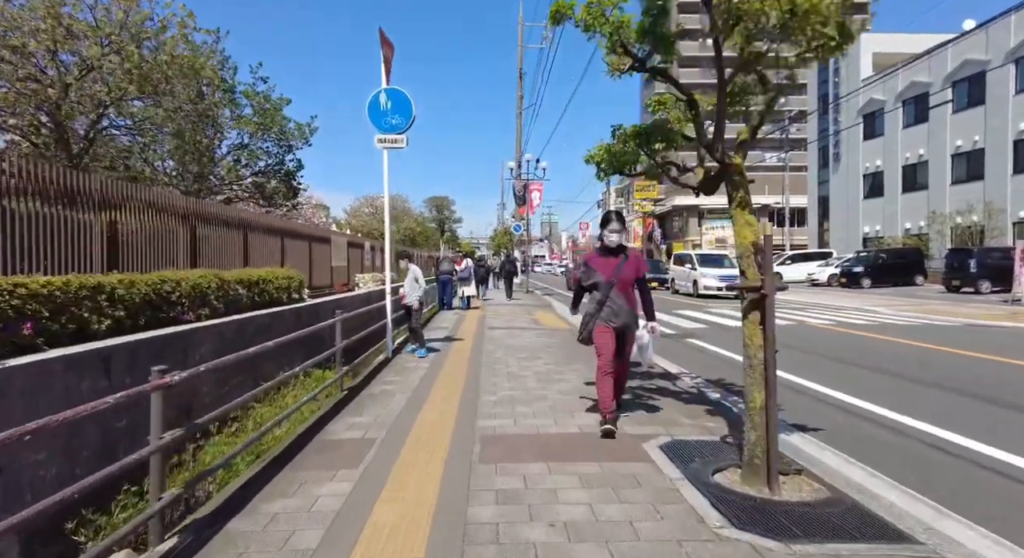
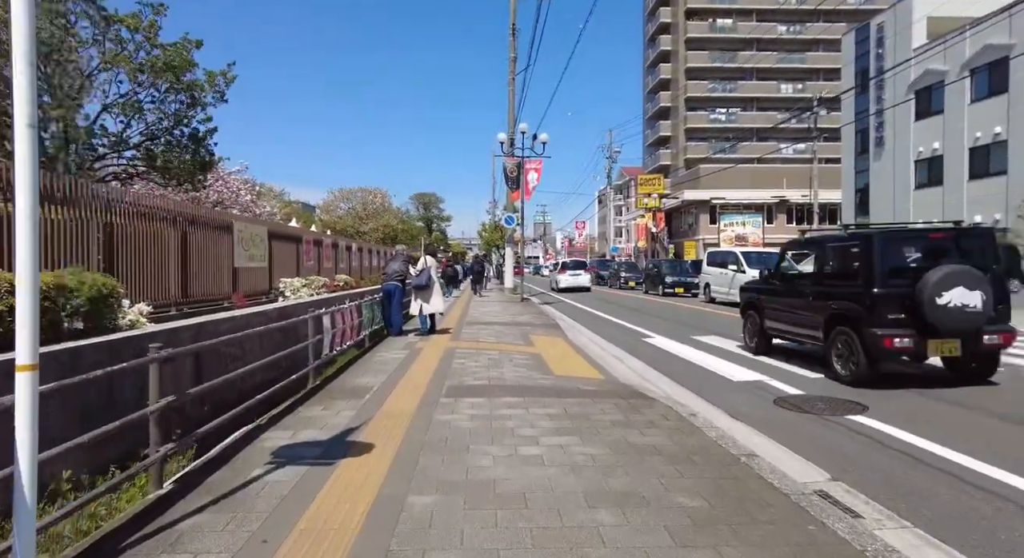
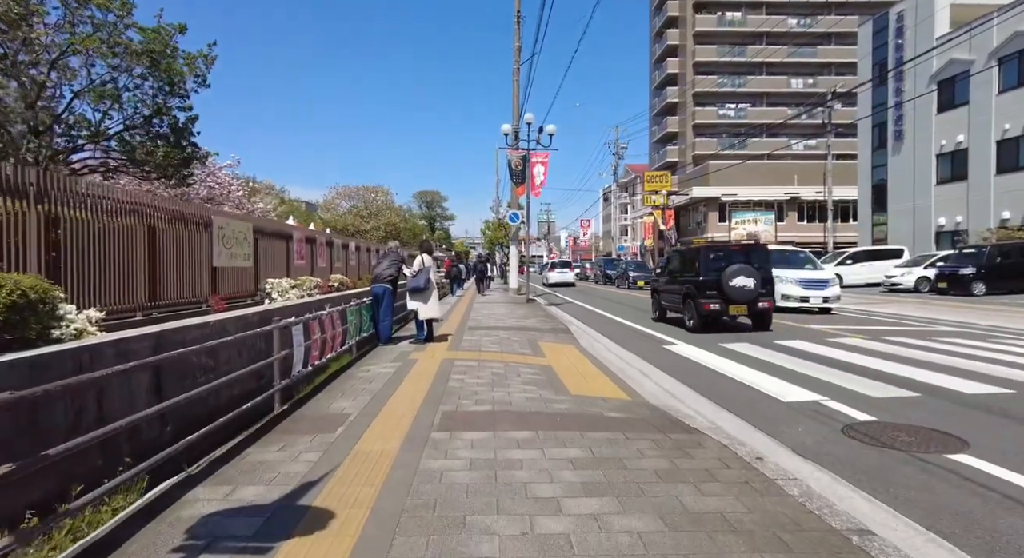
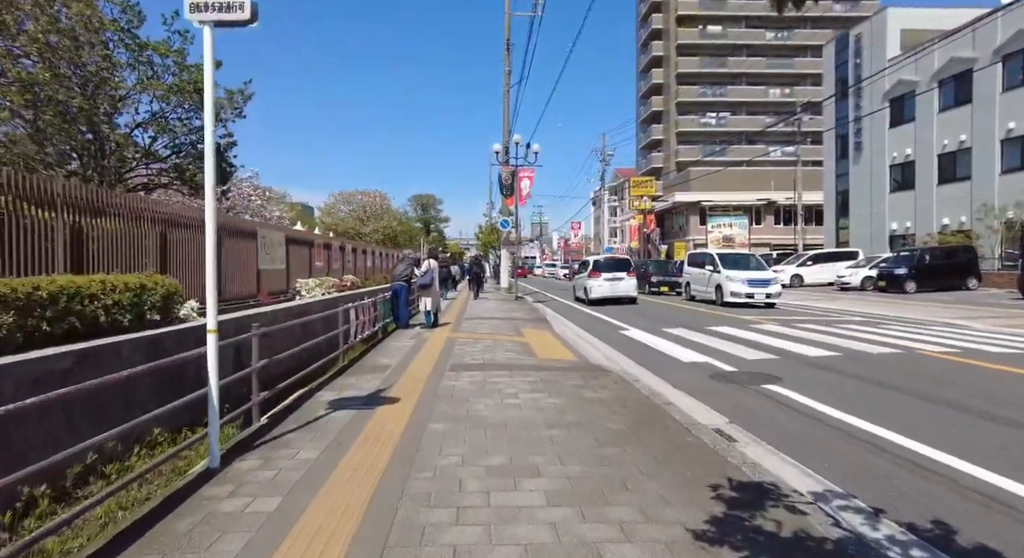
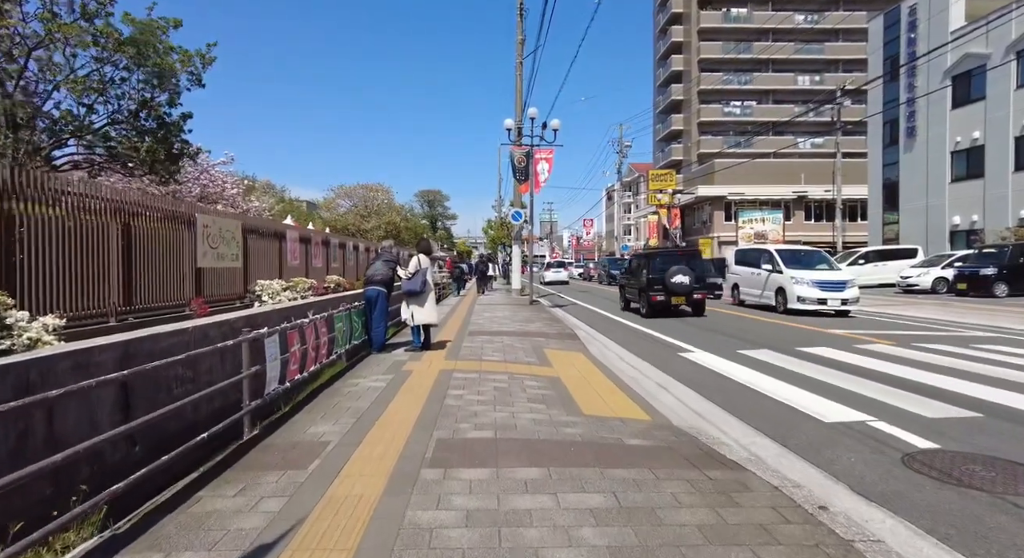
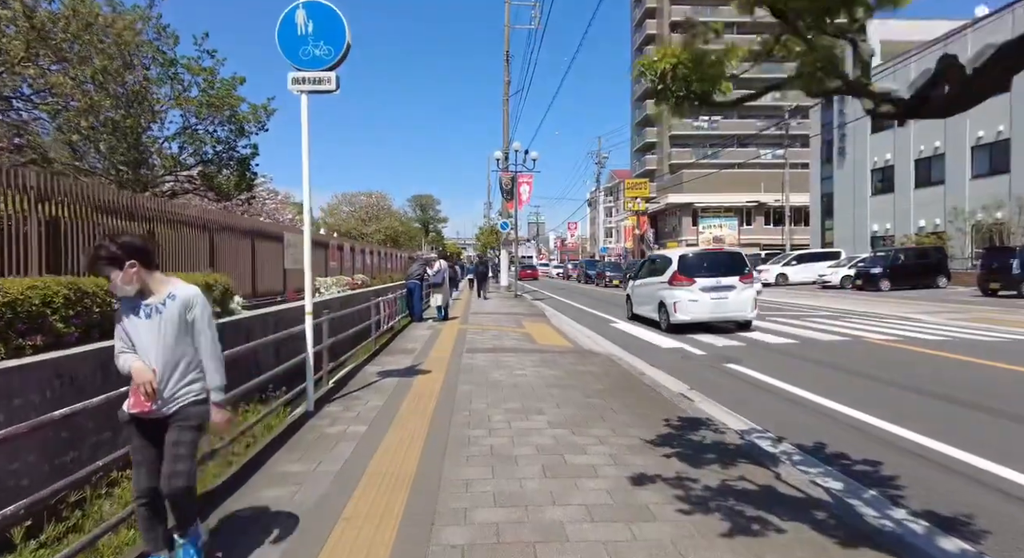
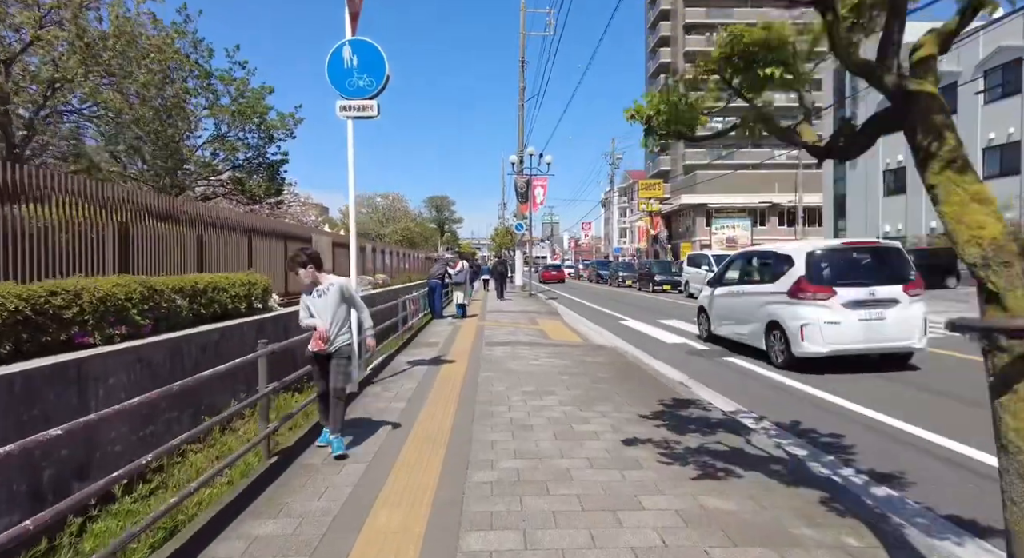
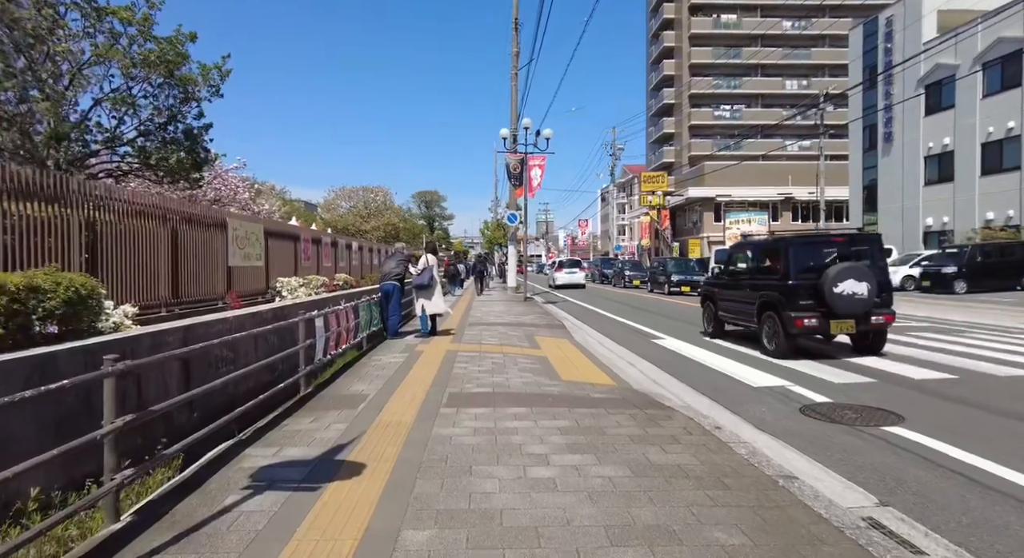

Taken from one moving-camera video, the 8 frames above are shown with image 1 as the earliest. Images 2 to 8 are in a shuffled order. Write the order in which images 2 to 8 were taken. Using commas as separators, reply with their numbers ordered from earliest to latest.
7, 6, 4, 2, 8, 3, 5
